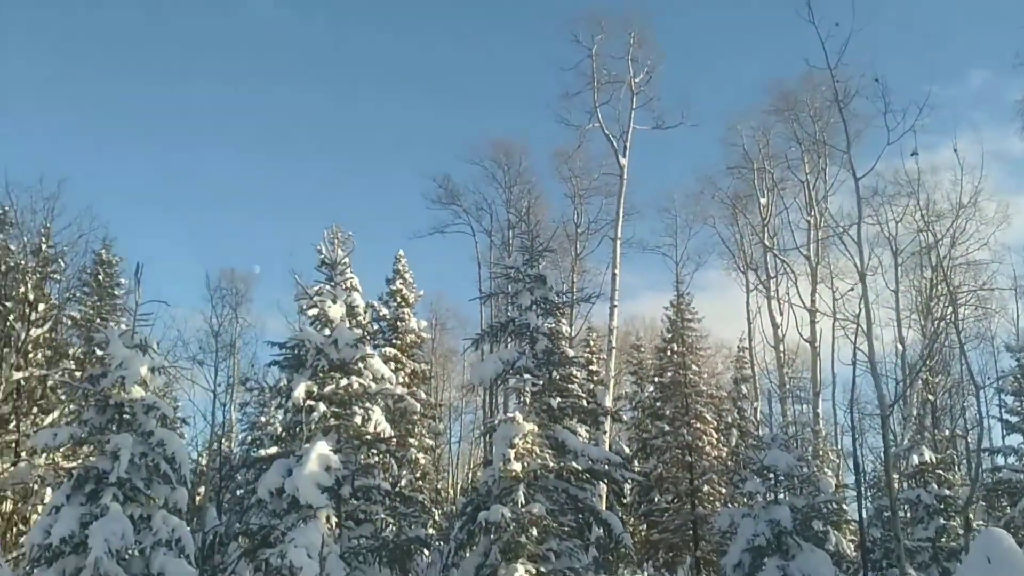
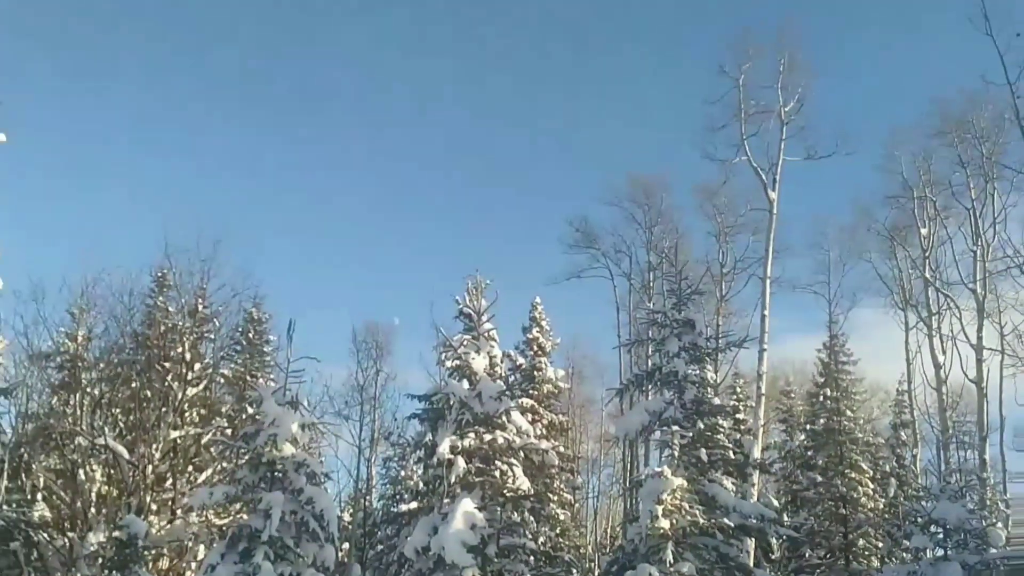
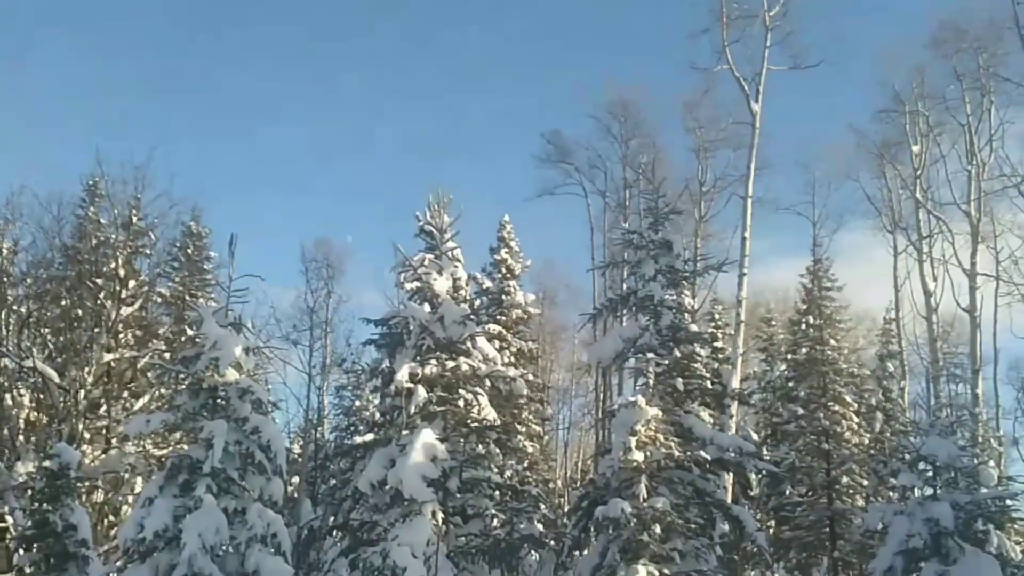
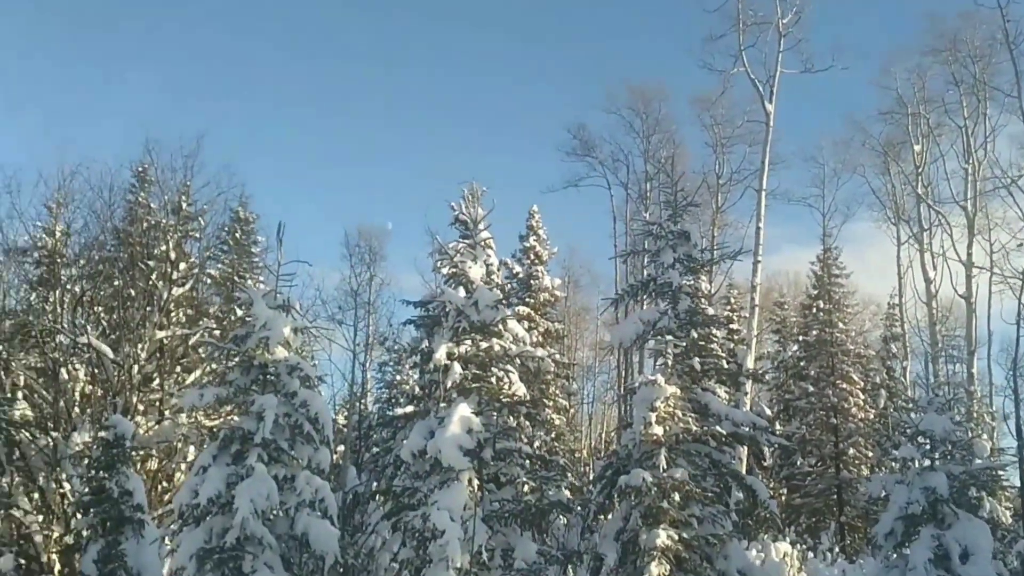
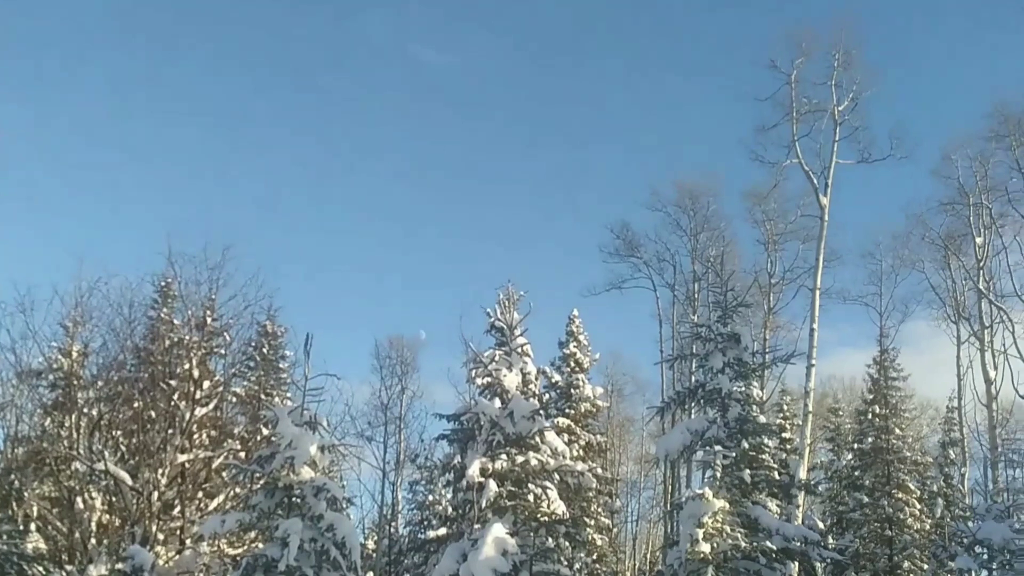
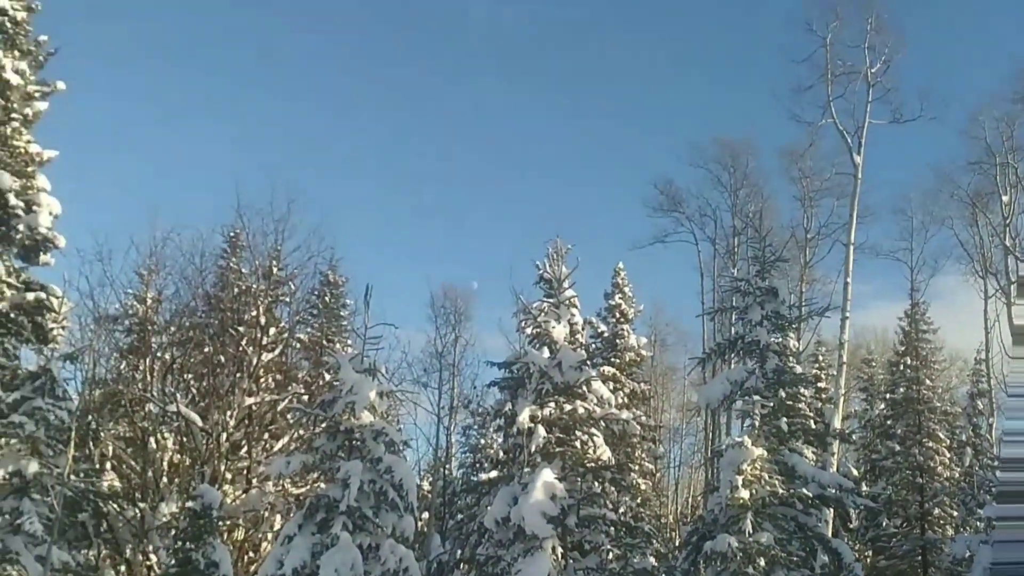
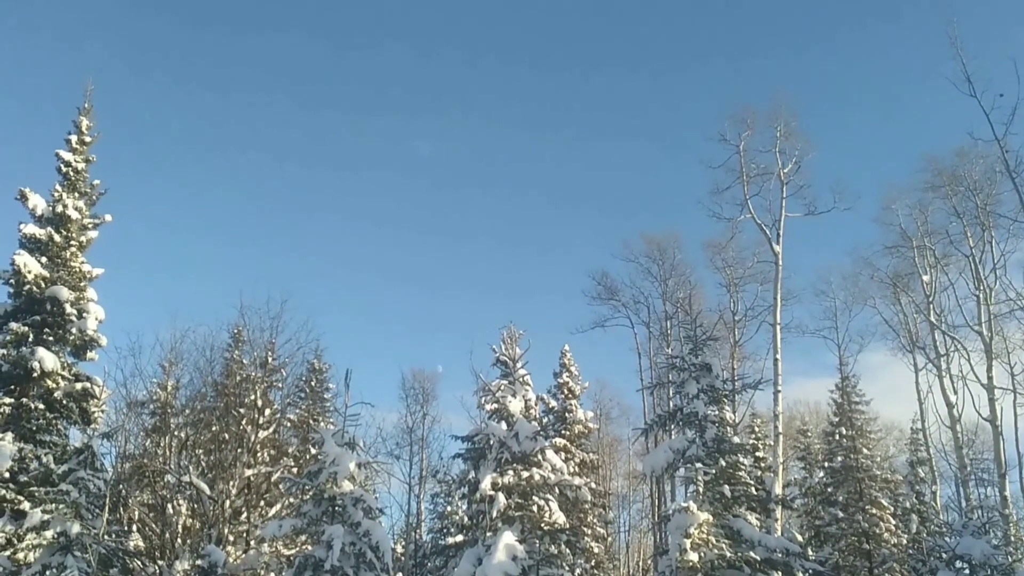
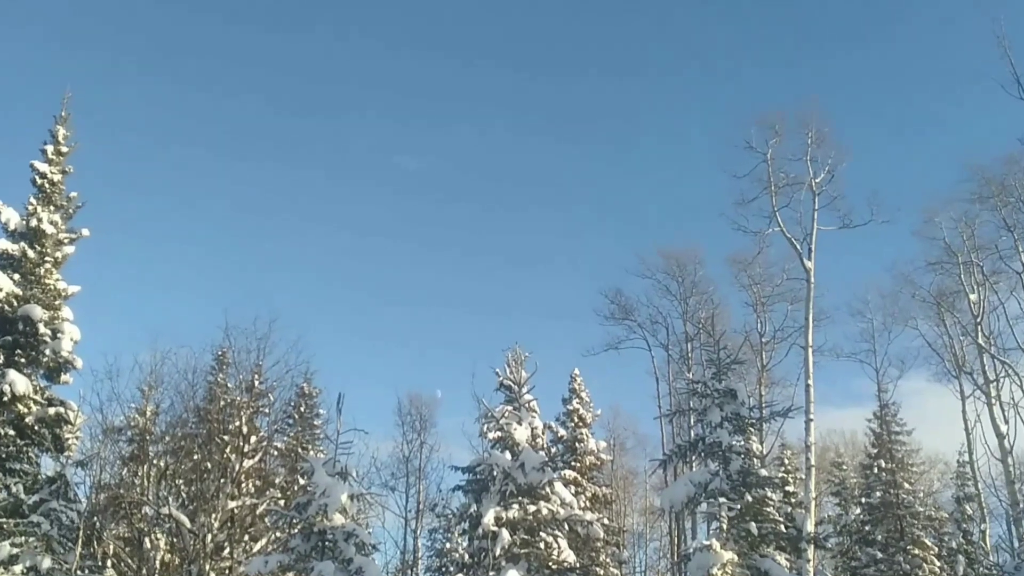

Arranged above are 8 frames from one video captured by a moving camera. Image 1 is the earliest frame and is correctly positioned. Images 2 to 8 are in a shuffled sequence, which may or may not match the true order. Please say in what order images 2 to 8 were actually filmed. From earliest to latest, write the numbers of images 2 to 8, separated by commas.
4, 6, 5, 3, 2, 7, 8
